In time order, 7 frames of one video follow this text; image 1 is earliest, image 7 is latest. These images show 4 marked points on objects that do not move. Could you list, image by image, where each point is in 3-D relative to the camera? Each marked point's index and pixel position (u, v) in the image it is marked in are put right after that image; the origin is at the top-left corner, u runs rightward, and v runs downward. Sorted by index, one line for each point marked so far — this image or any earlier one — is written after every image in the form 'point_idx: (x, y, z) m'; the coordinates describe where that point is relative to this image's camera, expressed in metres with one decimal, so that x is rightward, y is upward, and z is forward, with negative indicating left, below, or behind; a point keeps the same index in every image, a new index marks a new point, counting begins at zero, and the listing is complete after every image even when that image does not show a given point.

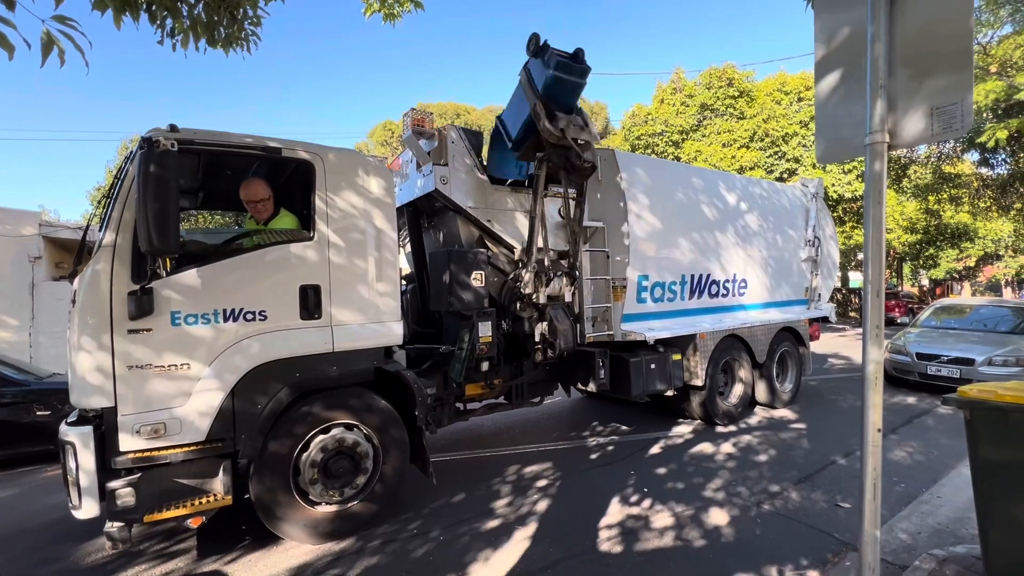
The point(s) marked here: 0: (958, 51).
0: (+1.8, +1.0, +1.9) m
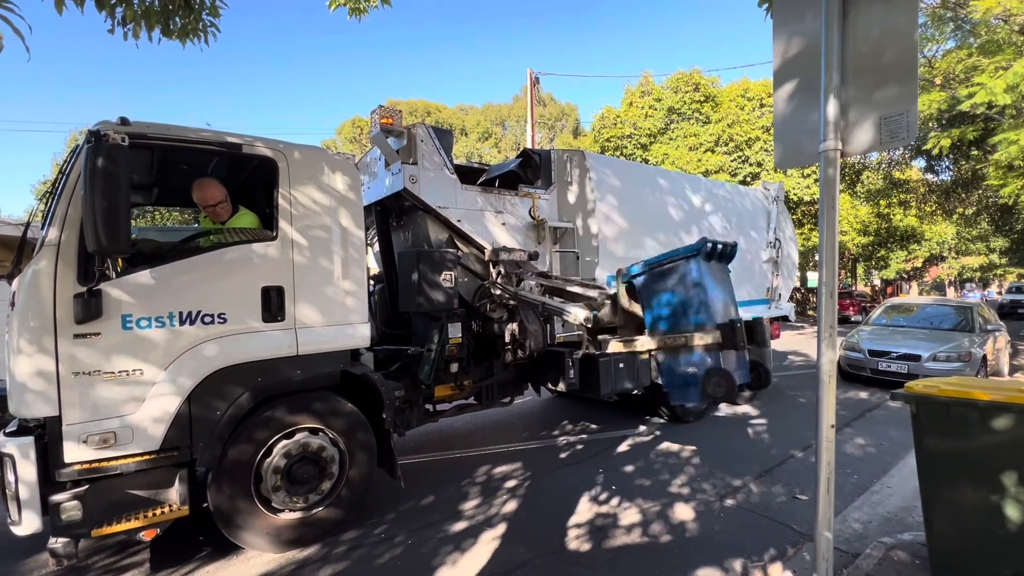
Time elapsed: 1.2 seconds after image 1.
0: (+1.7, +1.0, +2.0) m
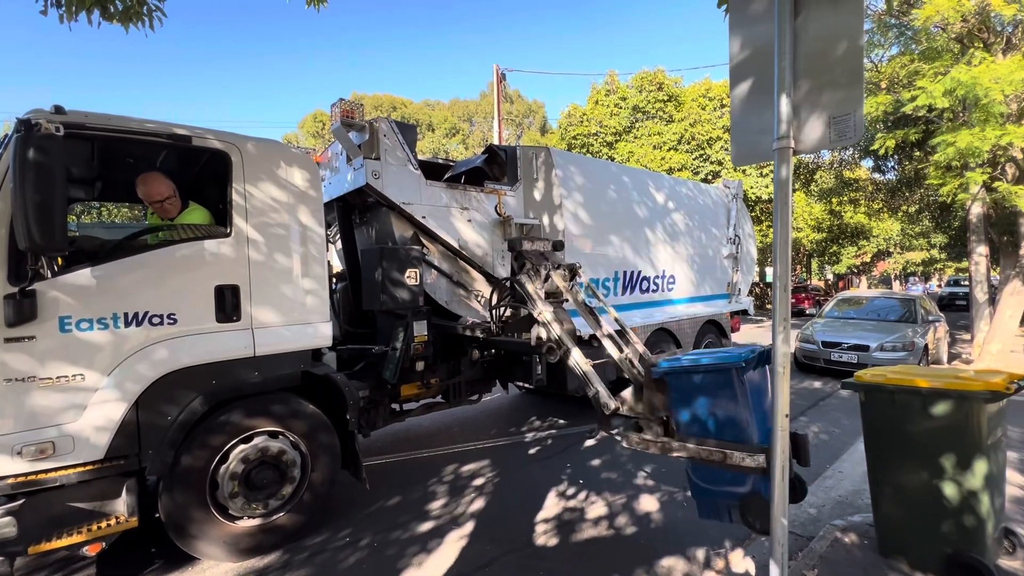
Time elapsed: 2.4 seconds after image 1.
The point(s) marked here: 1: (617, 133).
0: (+1.5, +1.0, +2.1) m
1: (+4.5, +6.5, +19.7) m
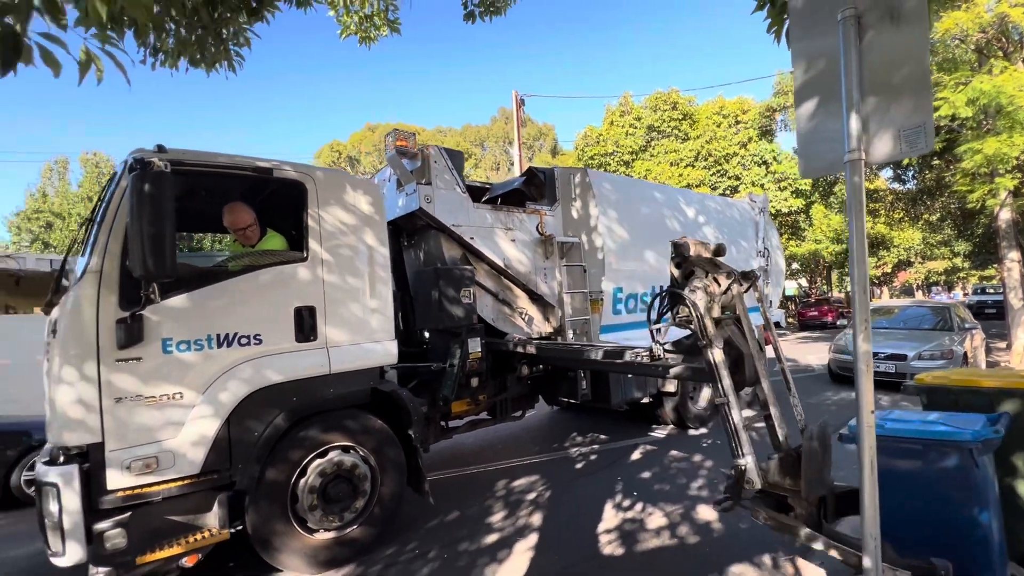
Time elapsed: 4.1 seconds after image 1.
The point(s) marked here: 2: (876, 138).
0: (+2.0, +1.0, +2.3) m
1: (+5.2, +5.8, +20.0) m
2: (+1.9, +0.8, +2.4) m
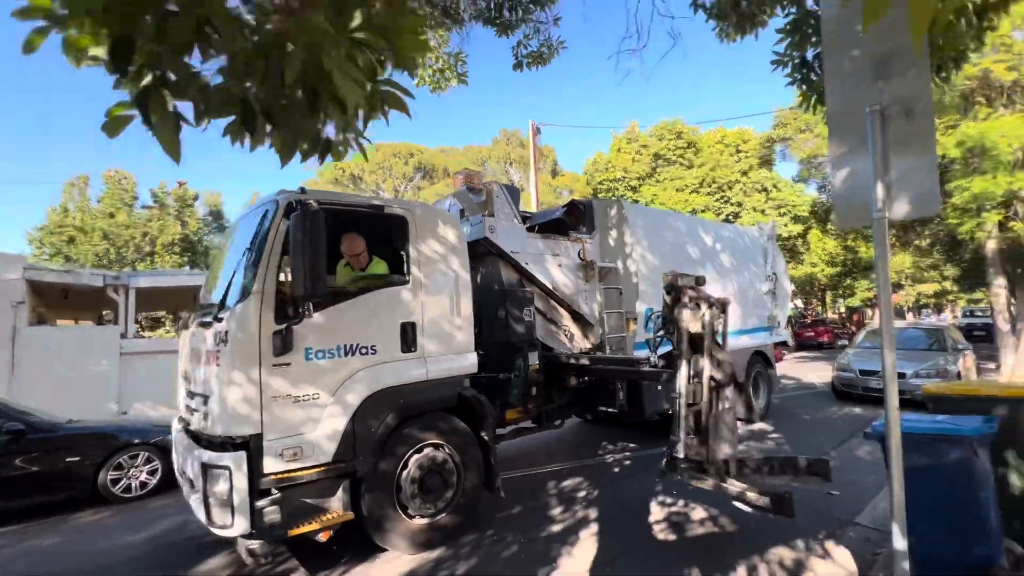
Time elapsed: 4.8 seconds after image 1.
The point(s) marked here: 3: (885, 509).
0: (+2.7, +0.8, +3.1) m
1: (+5.8, +4.9, +21.0) m
2: (+2.6, +0.6, +3.2) m
3: (+4.0, -2.4, +5.0) m
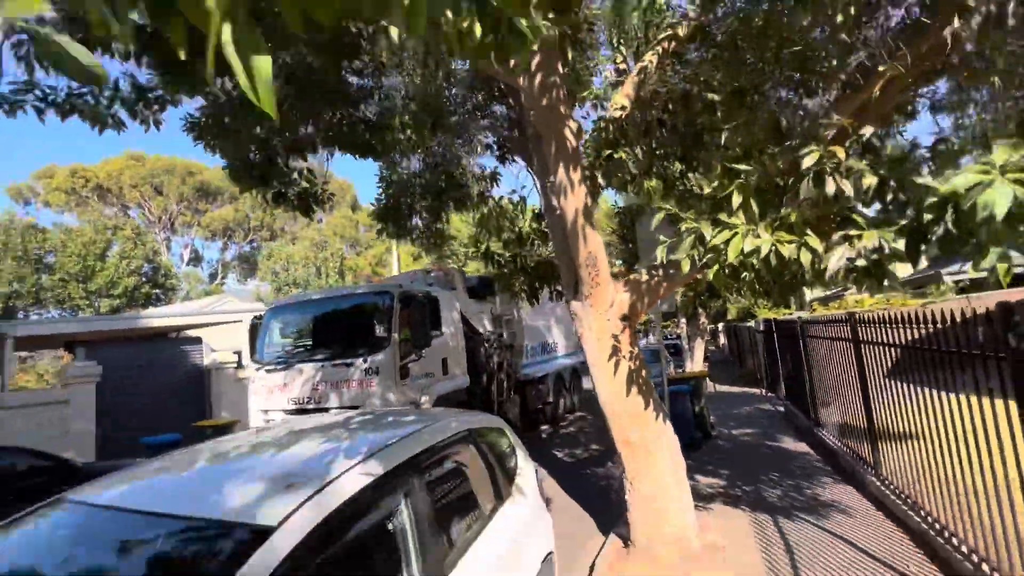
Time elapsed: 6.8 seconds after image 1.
0: (+2.9, -0.1, +8.6) m
1: (-2.4, +2.9, +26.2) m
2: (+2.8, -0.3, +8.6) m
3: (+3.2, -3.4, +10.7) m
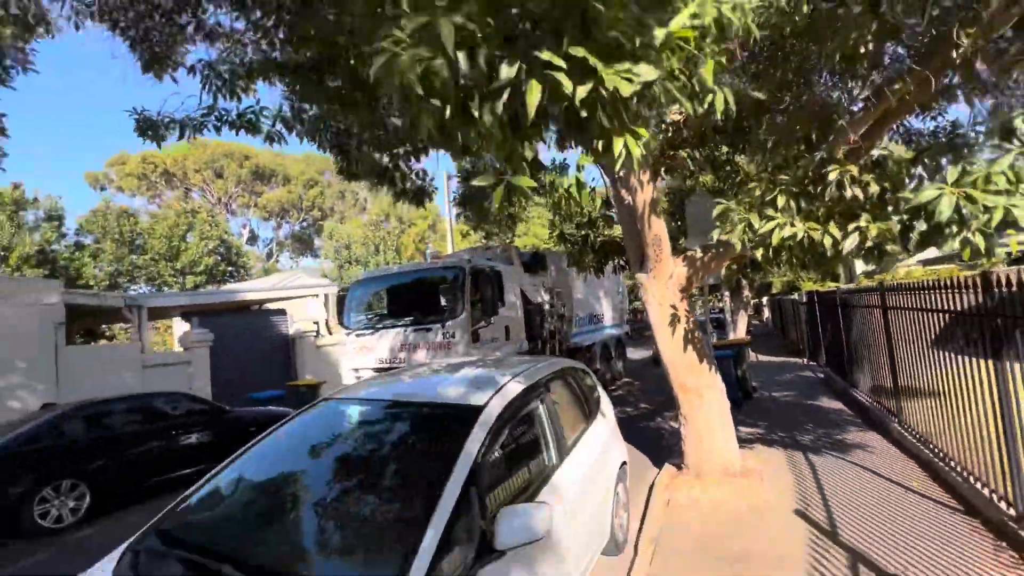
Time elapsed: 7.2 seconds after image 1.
0: (+4.1, +0.5, +9.4) m
1: (+0.1, +4.3, +27.2) m
2: (+4.0, +0.2, +9.5) m
3: (+4.6, -2.8, +11.7) m
